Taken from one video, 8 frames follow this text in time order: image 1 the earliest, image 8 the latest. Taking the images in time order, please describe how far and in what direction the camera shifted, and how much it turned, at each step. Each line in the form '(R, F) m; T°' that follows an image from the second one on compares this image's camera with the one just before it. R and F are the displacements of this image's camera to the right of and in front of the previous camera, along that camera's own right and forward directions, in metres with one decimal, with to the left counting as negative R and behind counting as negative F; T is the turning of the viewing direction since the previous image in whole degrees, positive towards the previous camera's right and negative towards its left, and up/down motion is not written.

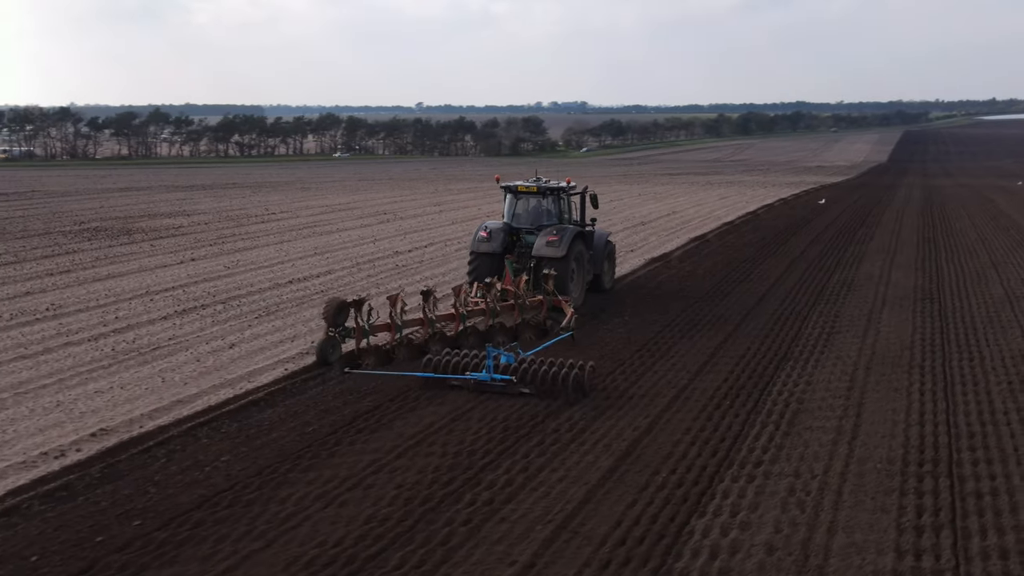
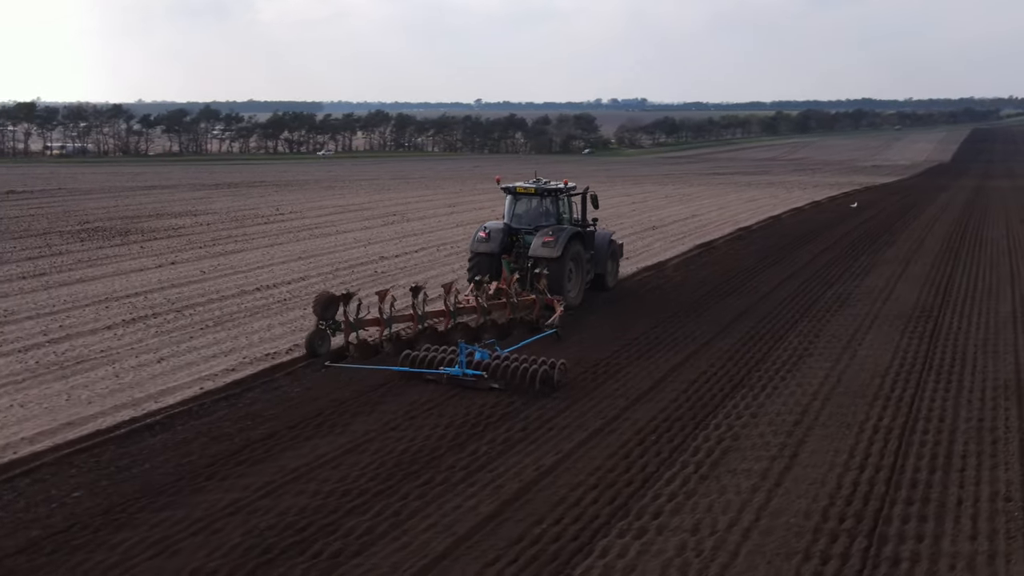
(+1.1, +0.6) m; -3°
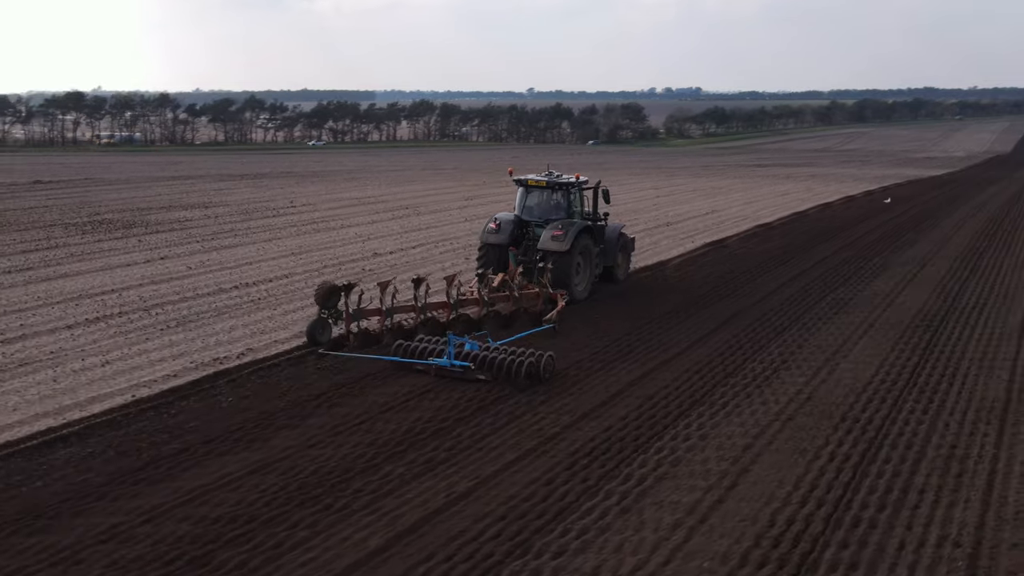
(+0.9, +0.5) m; -3°
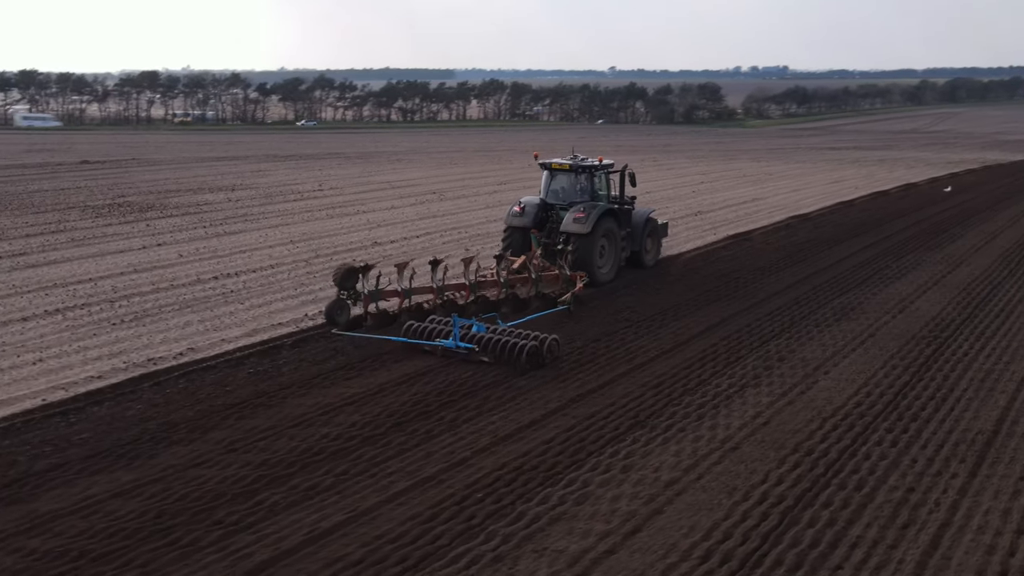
(+1.2, +0.7) m; -5°
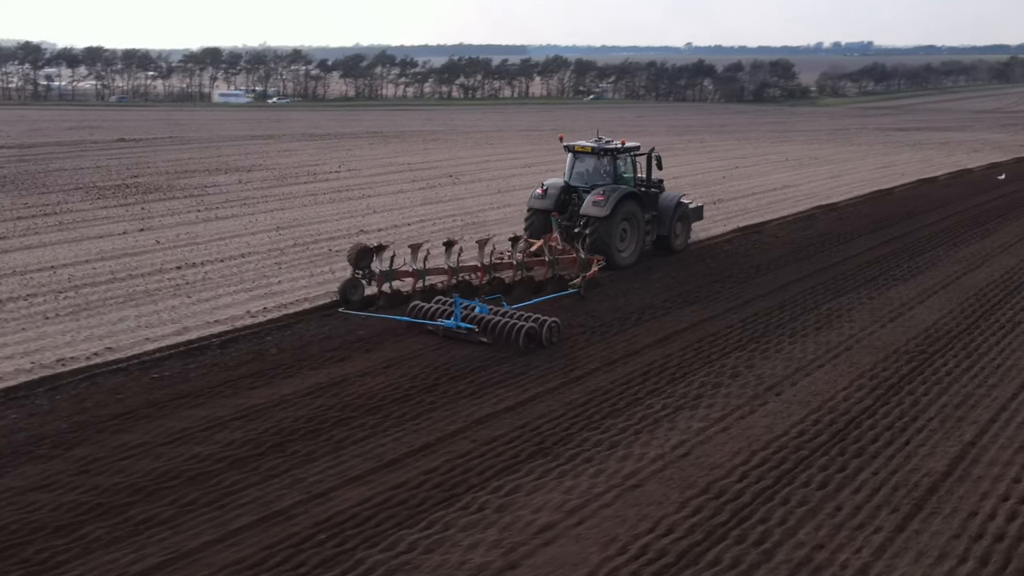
(+1.2, +0.8) m; -4°
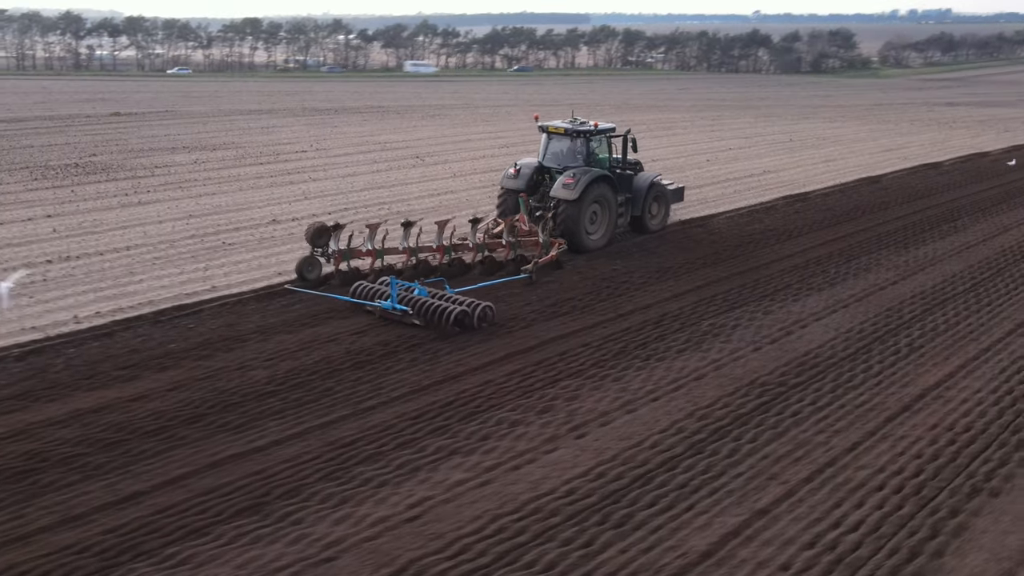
(+2.1, +1.0) m; -3°
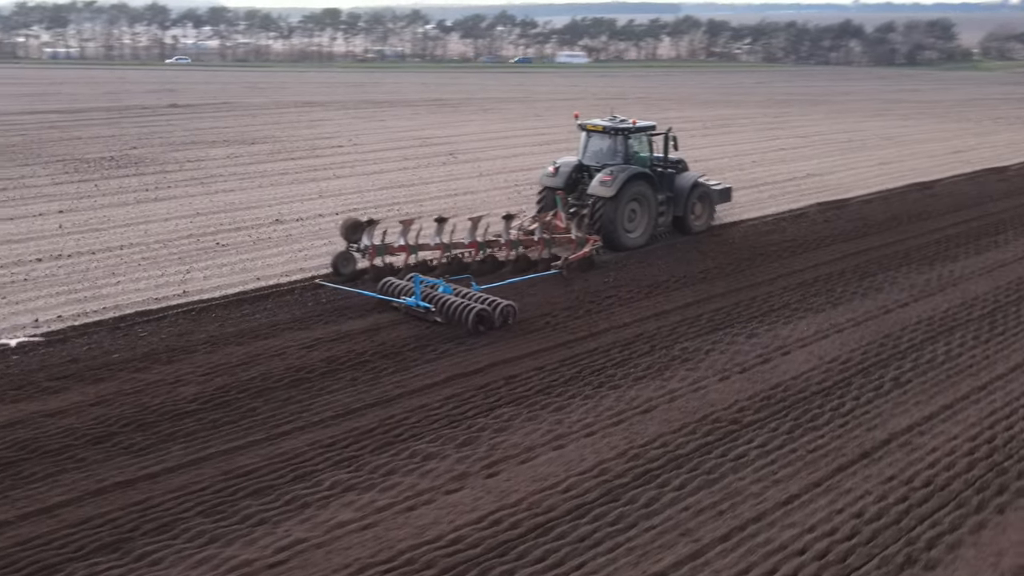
(+1.1, +0.5) m; -5°
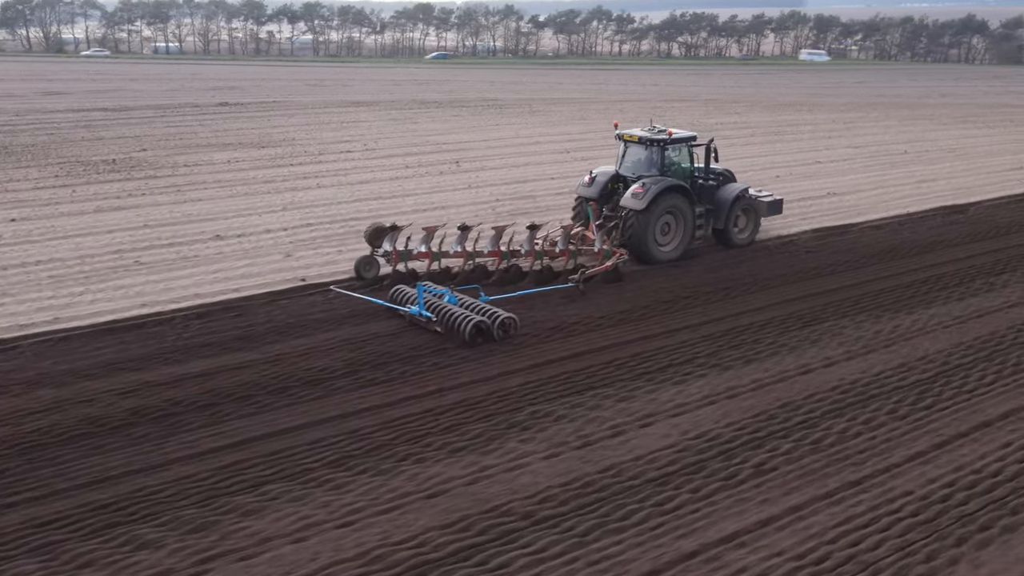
(+2.2, +1.1) m; -6°
